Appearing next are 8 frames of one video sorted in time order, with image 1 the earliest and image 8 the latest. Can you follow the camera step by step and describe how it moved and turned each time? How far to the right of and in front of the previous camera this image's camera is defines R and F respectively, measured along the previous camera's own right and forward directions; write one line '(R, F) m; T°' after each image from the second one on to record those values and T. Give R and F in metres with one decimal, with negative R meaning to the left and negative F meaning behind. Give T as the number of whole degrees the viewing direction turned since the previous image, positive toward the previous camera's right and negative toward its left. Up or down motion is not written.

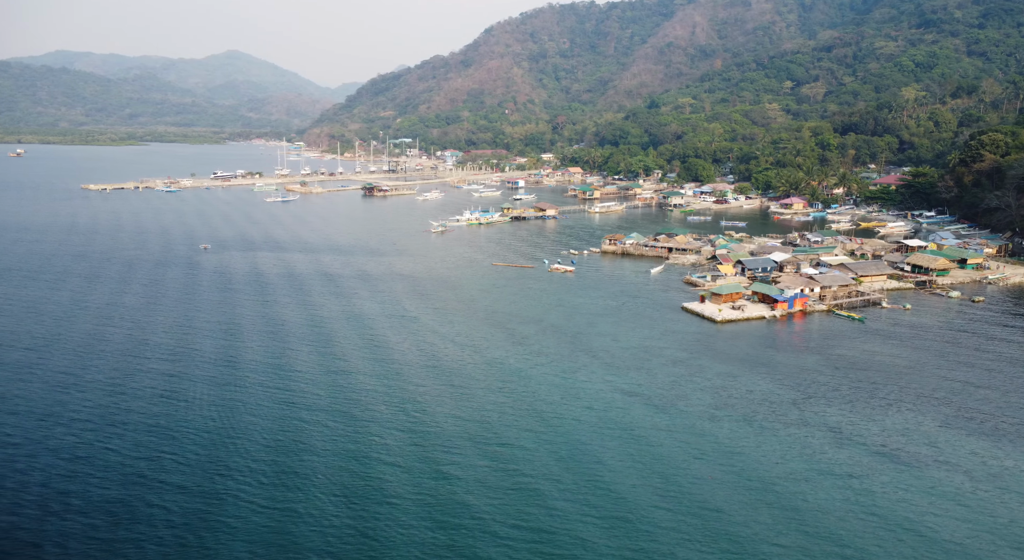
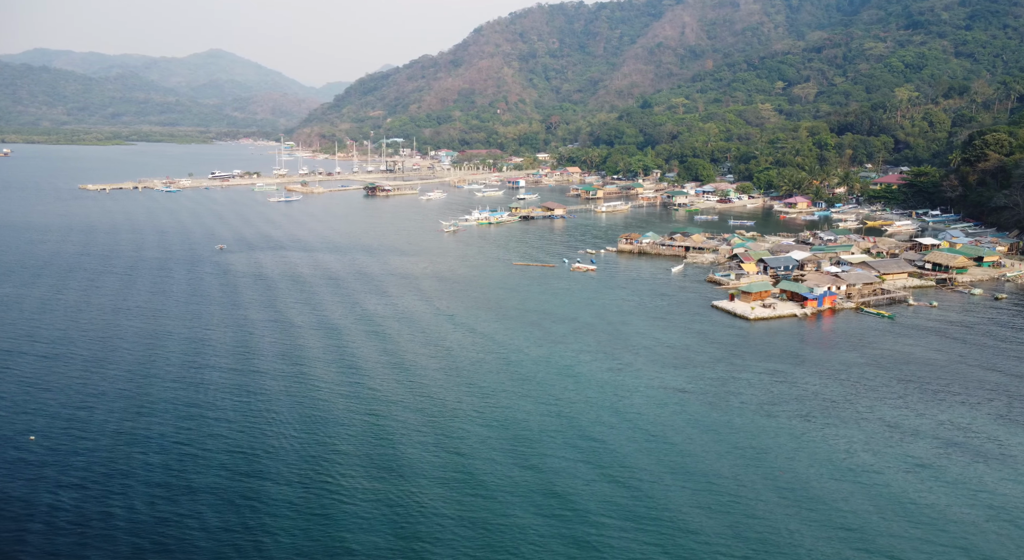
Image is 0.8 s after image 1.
(-1.6, -0.2) m; +1°
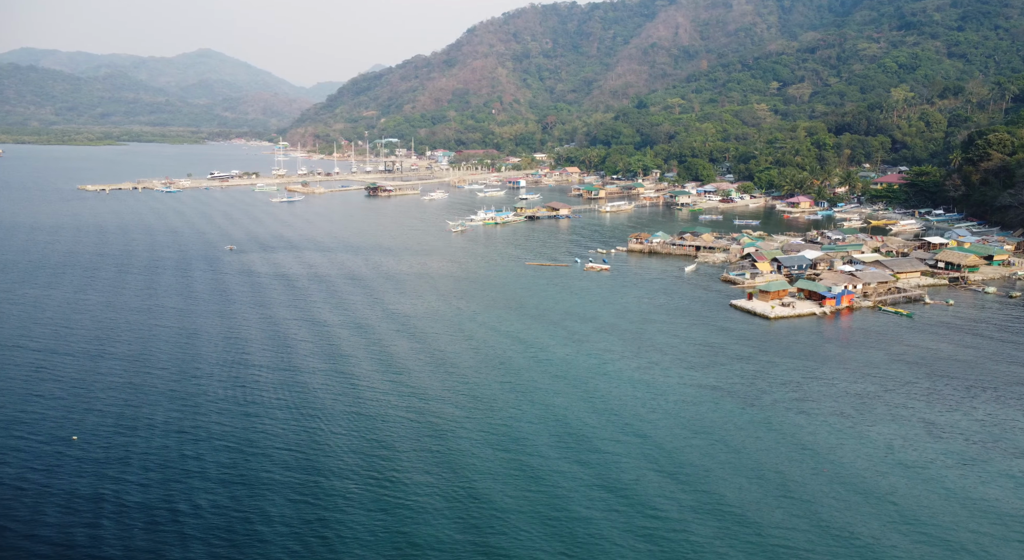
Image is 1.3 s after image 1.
(-1.0, -0.1) m; +1°
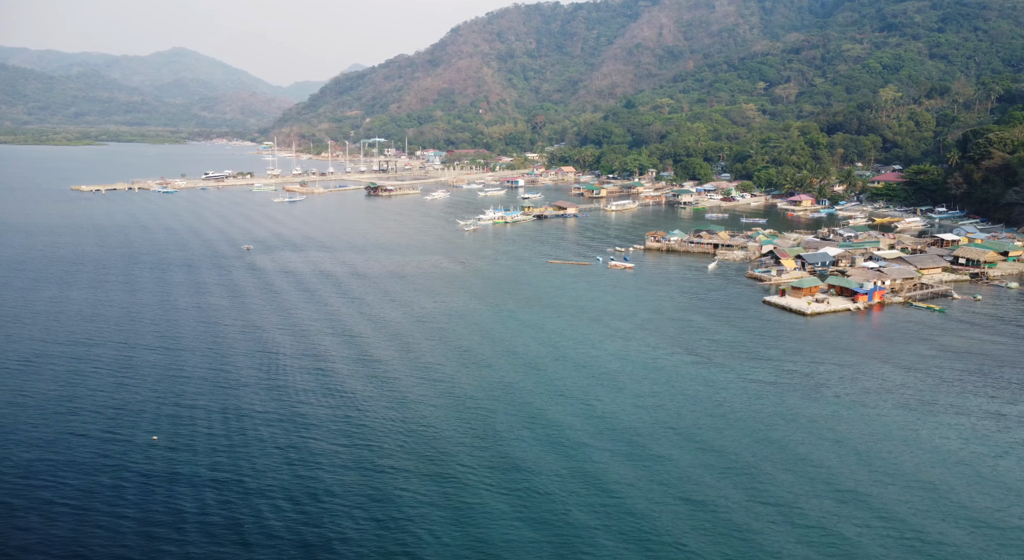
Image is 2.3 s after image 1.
(-2.1, -0.1) m; +2°
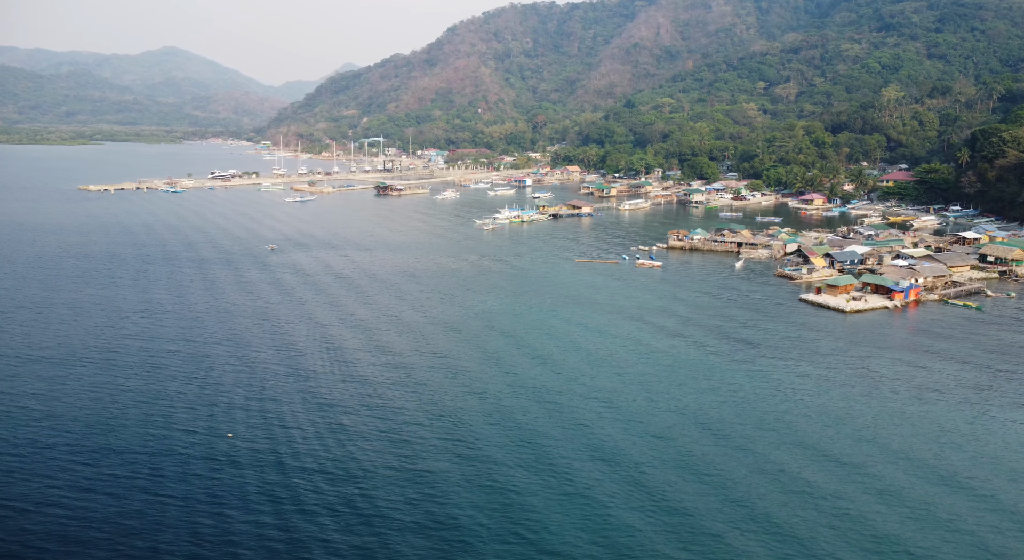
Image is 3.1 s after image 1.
(-1.6, 0.0) m; +1°
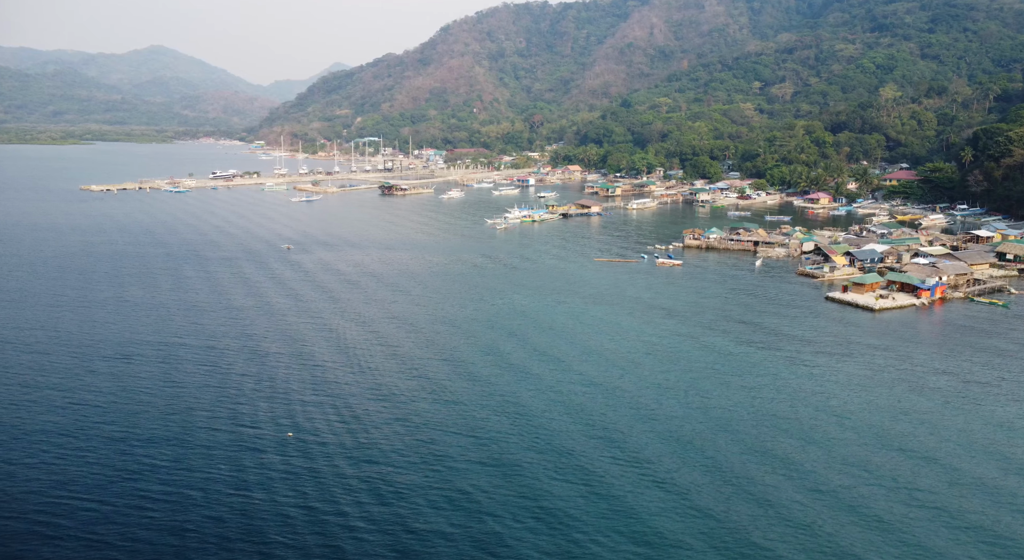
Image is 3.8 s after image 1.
(-1.4, 0.0) m; +1°
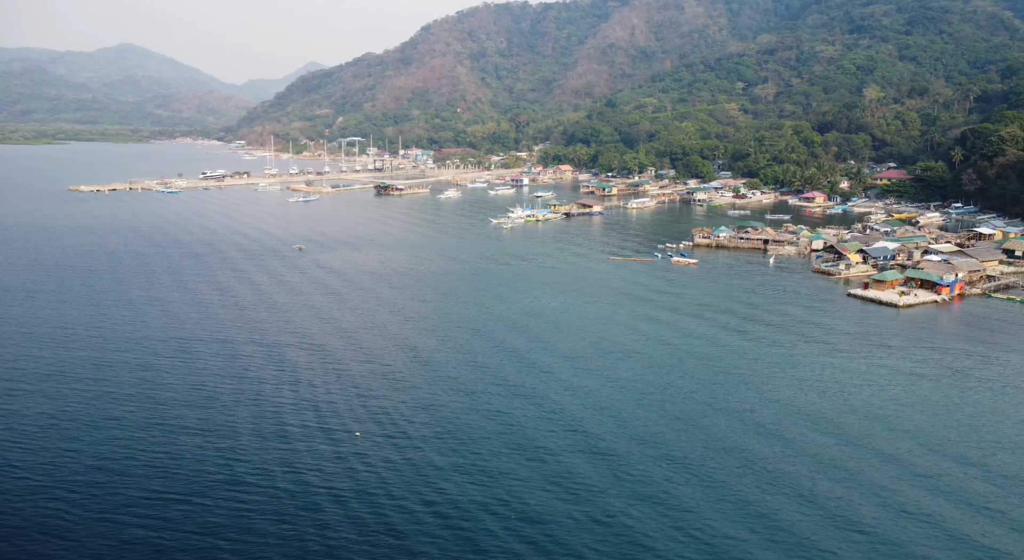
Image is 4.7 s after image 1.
(-1.9, -0.1) m; +2°
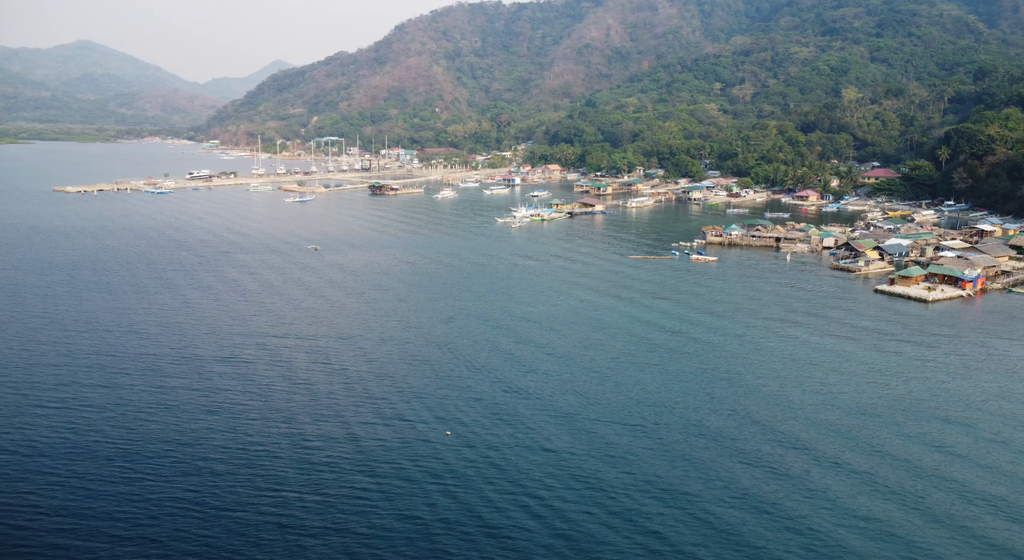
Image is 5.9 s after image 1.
(-2.5, -0.1) m; +3°
